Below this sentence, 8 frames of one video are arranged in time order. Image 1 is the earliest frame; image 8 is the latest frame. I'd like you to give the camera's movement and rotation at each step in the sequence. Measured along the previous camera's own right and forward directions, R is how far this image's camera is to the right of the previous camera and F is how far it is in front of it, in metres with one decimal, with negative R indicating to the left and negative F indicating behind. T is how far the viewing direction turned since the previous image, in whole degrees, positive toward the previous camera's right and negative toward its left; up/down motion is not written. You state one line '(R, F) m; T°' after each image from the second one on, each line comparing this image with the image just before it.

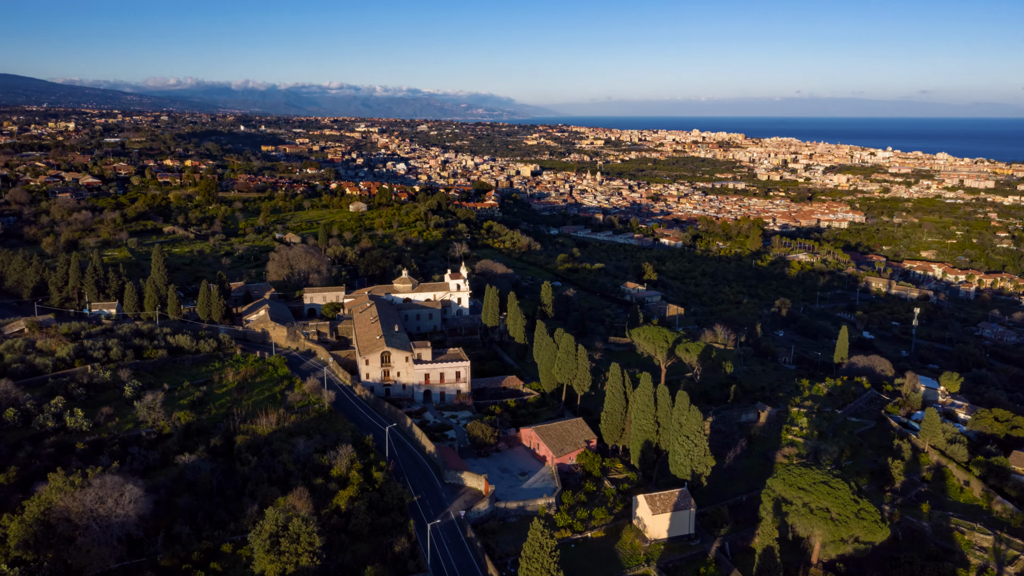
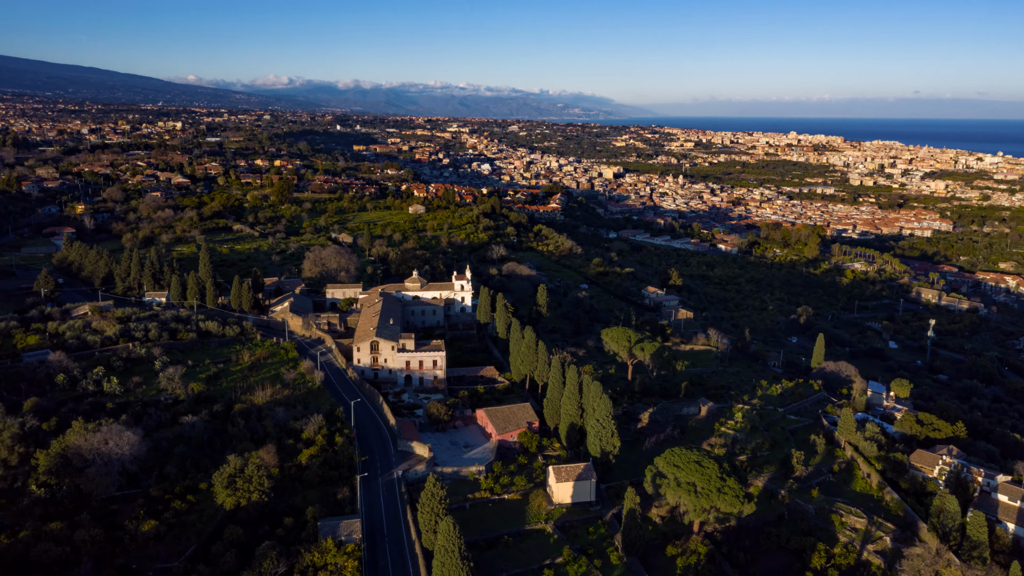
(+4.3, -3.6) m; -6°
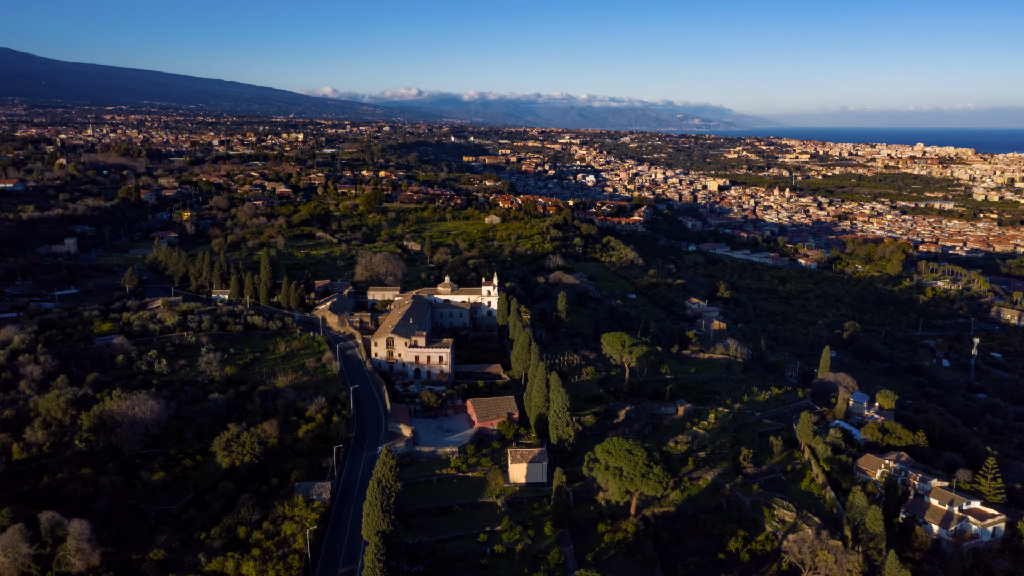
(+4.5, -2.9) m; -8°
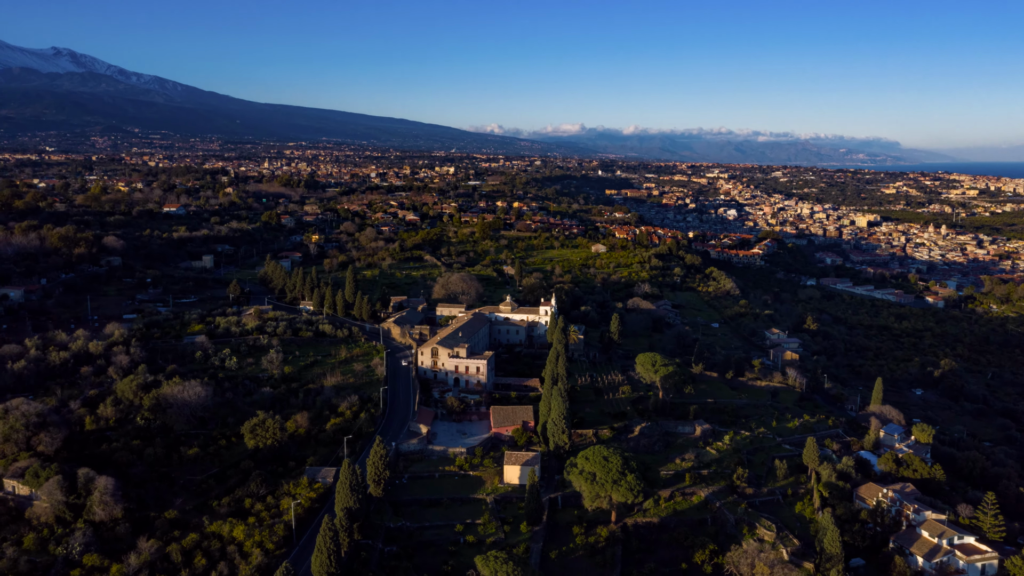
(+4.8, -1.5) m; -10°
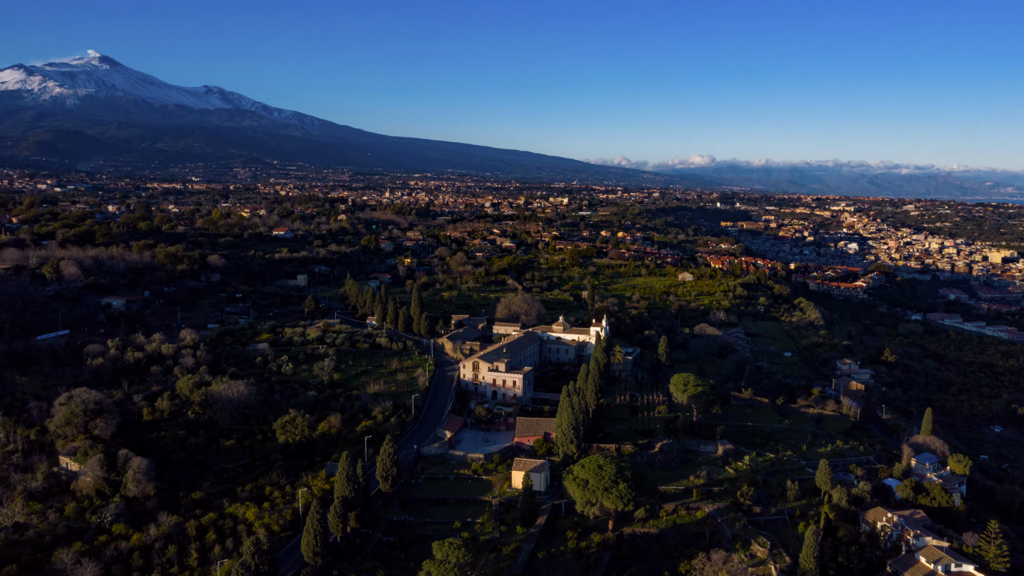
(+3.6, -1.1) m; -8°
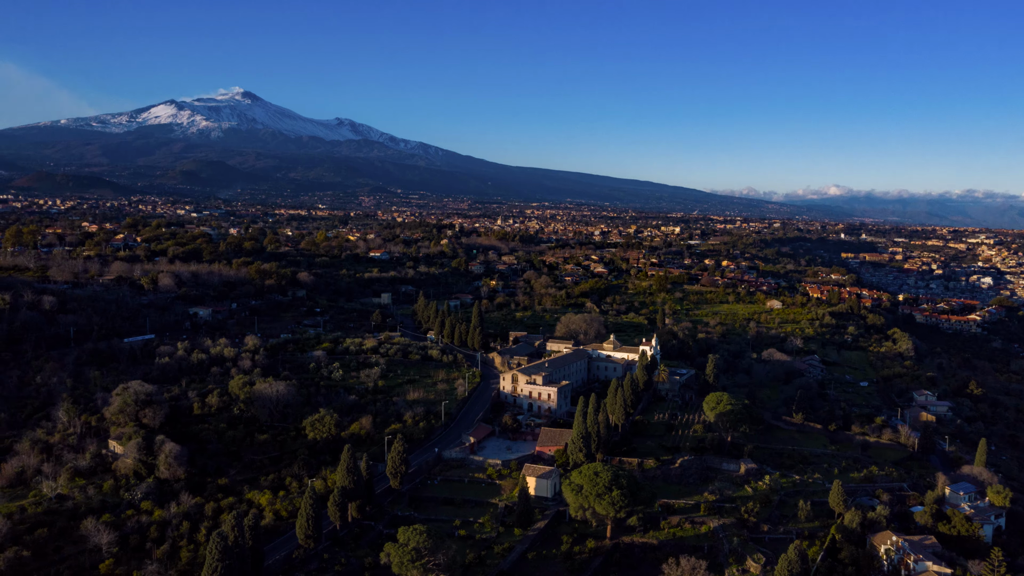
(+3.6, -0.7) m; -8°
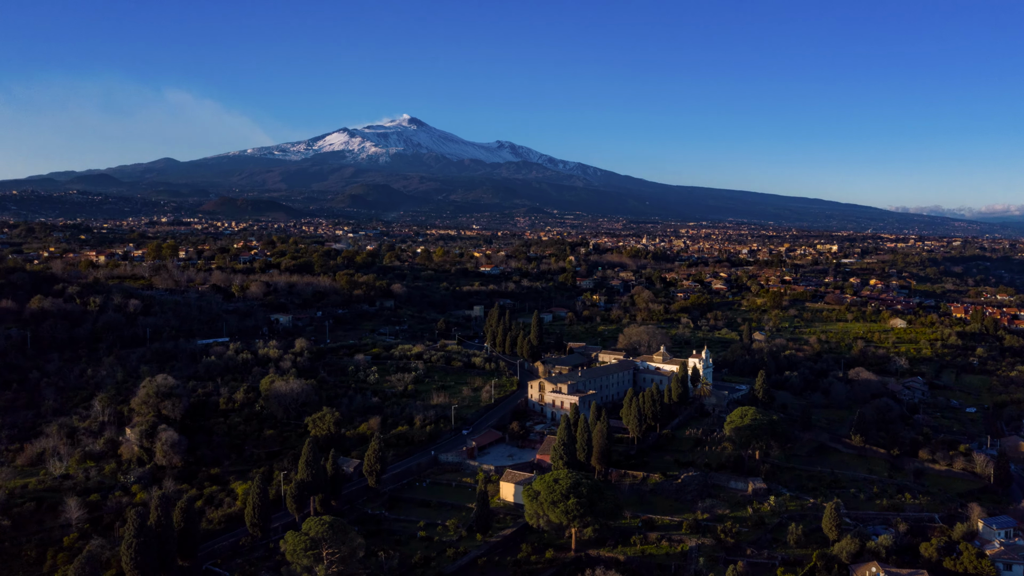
(+5.9, +1.1) m; -11°
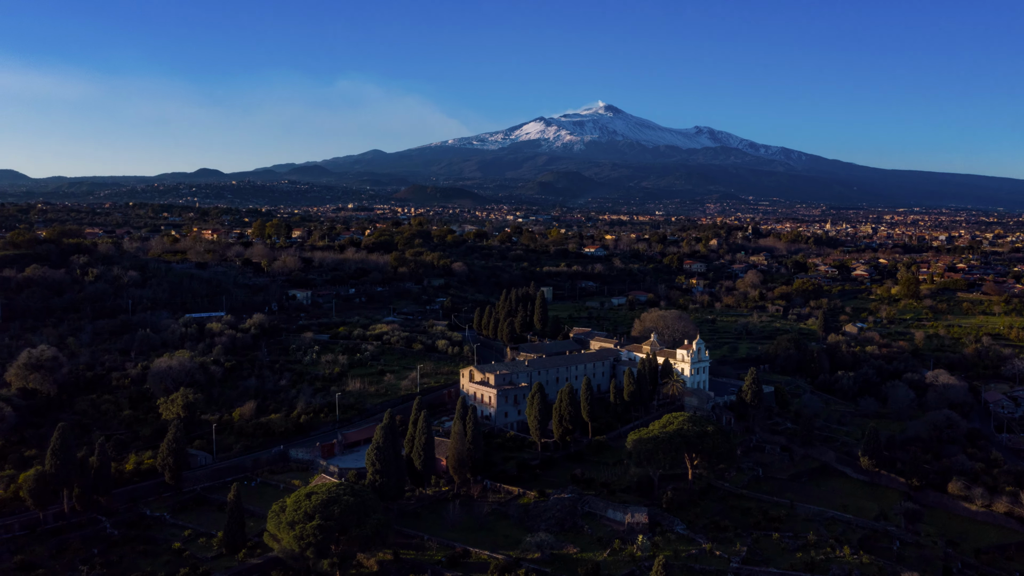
(+10.3, +7.1) m; -13°
